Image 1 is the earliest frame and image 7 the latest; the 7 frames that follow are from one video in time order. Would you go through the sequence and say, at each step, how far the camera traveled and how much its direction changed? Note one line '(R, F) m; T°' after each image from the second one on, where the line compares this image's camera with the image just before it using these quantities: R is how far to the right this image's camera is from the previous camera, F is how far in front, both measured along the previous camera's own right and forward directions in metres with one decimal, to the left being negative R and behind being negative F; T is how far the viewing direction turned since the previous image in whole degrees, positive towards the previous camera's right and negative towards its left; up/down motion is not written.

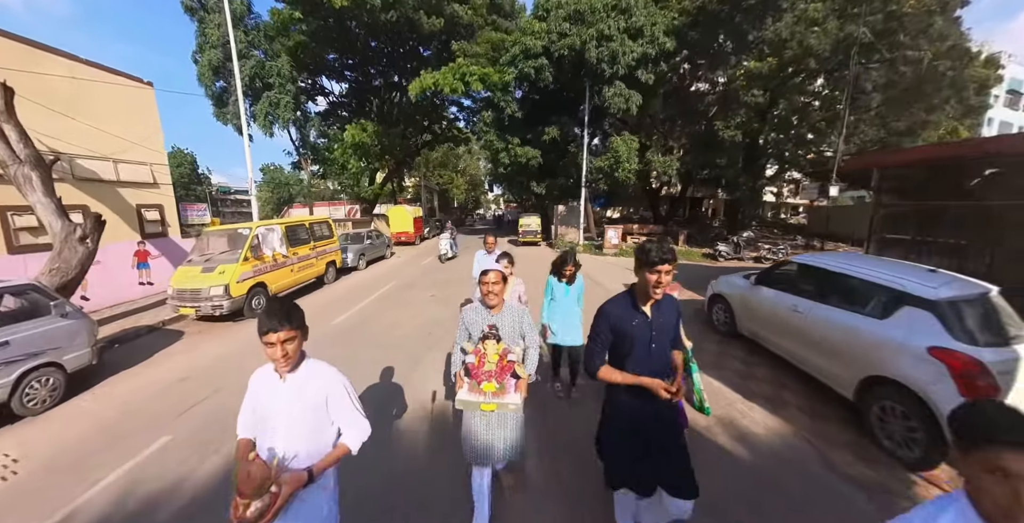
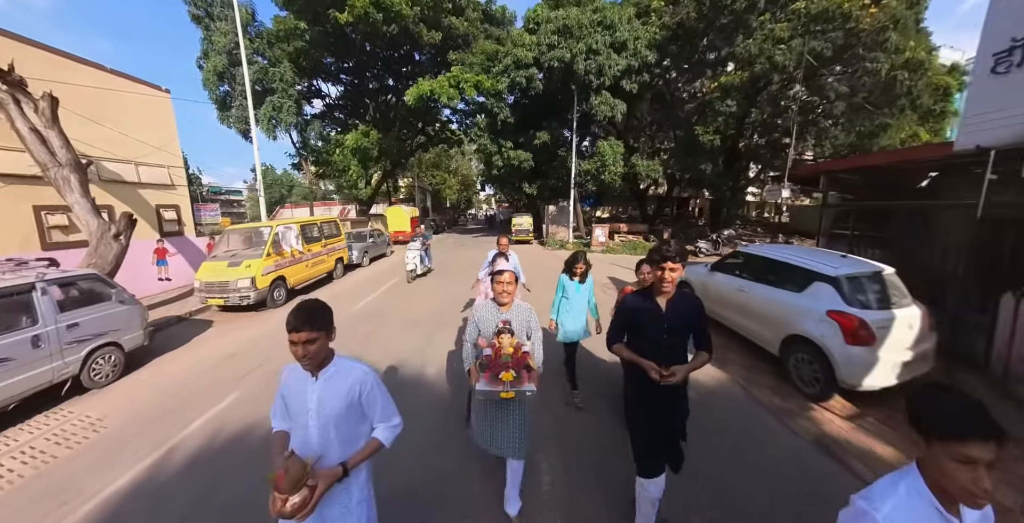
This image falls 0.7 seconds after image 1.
(-0.1, -0.7) m; +1°
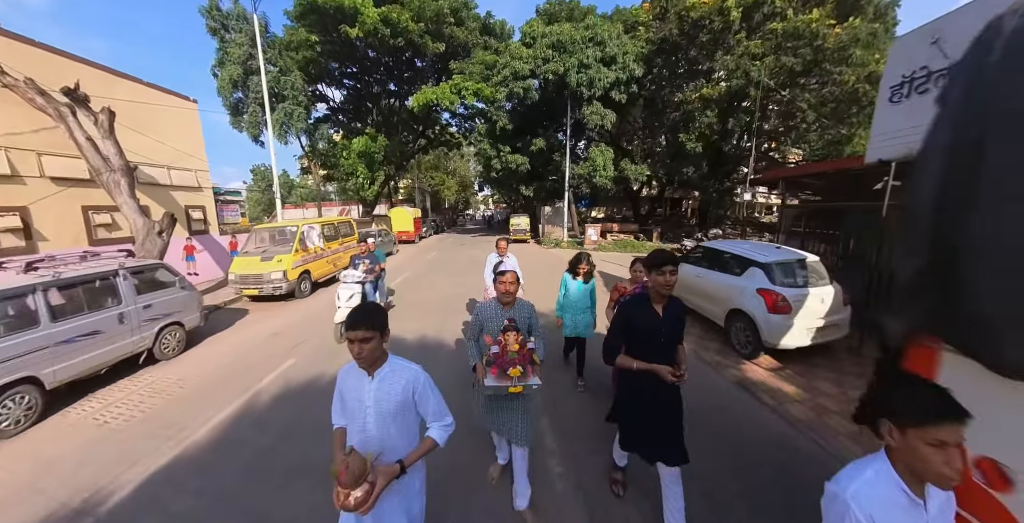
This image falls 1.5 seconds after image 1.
(-0.1, -0.9) m; +1°
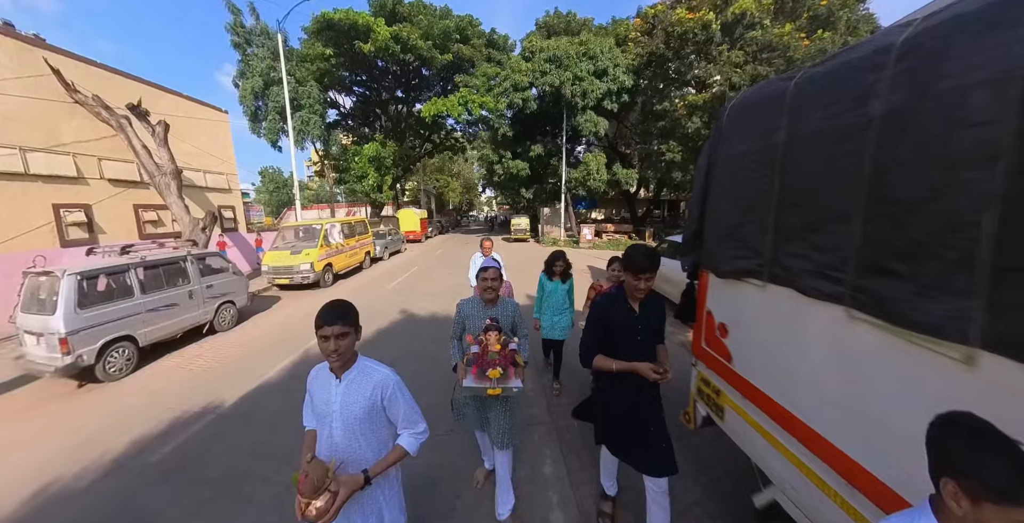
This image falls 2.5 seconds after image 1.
(+0.2, -1.0) m; -1°
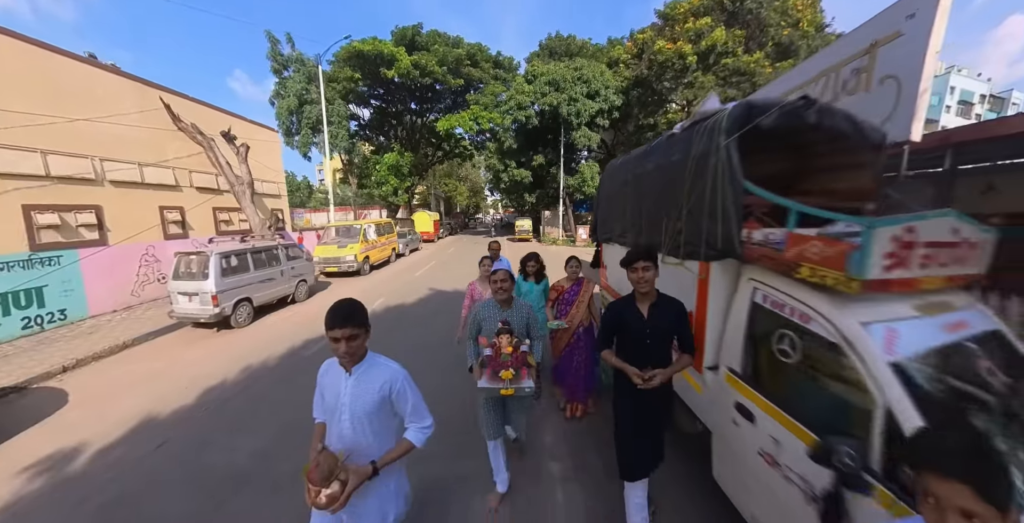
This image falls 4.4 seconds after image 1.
(+0.1, -2.0) m; -1°
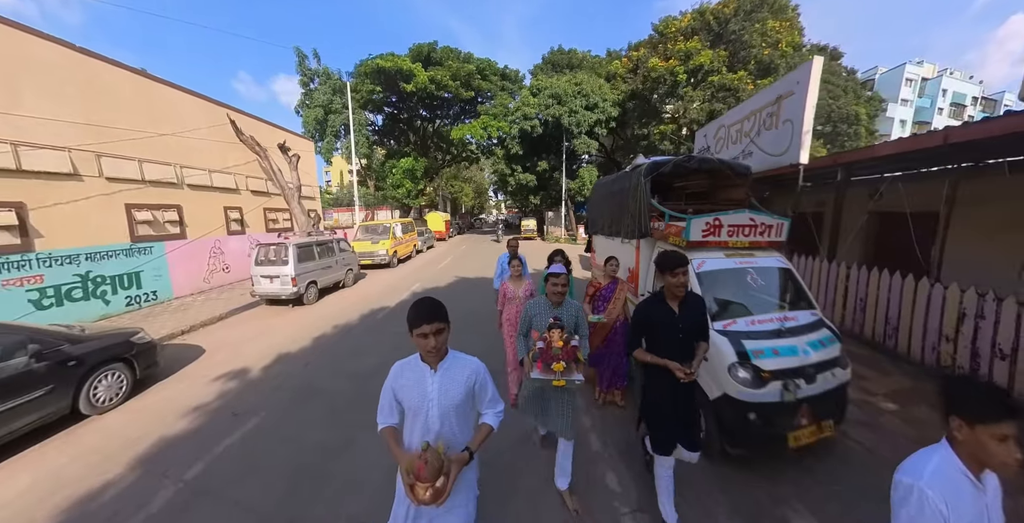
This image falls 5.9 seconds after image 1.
(-0.3, -1.8) m; 0°
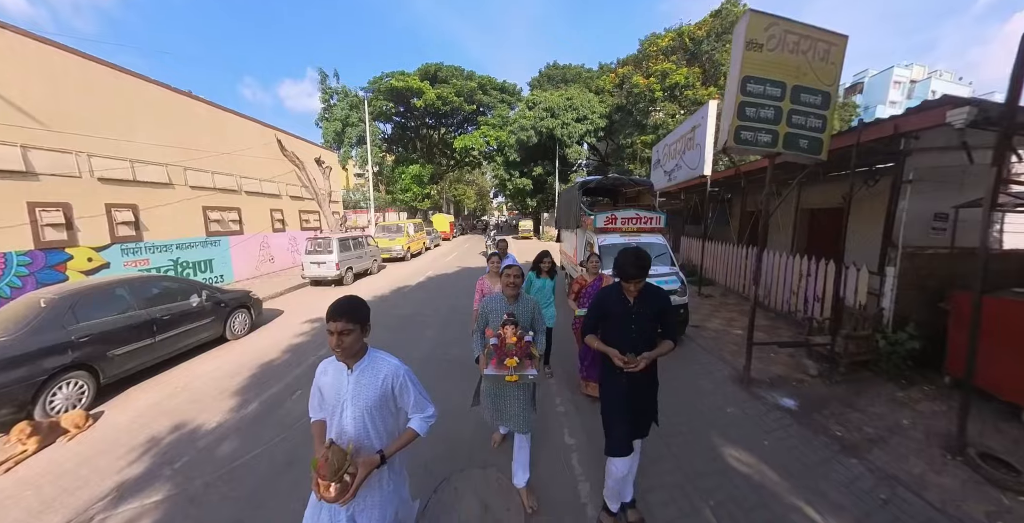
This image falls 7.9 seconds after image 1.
(+0.3, -2.4) m; 0°
